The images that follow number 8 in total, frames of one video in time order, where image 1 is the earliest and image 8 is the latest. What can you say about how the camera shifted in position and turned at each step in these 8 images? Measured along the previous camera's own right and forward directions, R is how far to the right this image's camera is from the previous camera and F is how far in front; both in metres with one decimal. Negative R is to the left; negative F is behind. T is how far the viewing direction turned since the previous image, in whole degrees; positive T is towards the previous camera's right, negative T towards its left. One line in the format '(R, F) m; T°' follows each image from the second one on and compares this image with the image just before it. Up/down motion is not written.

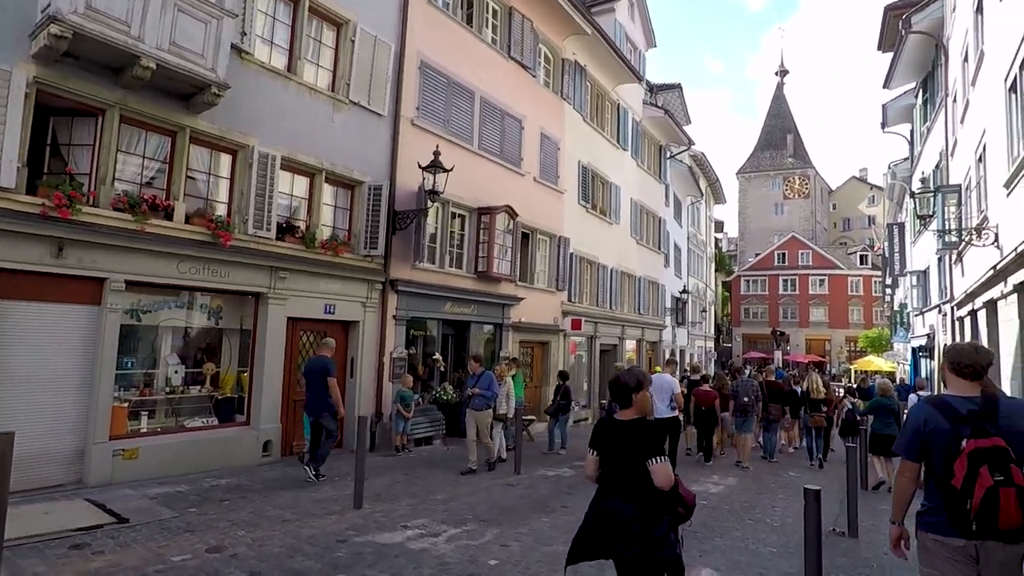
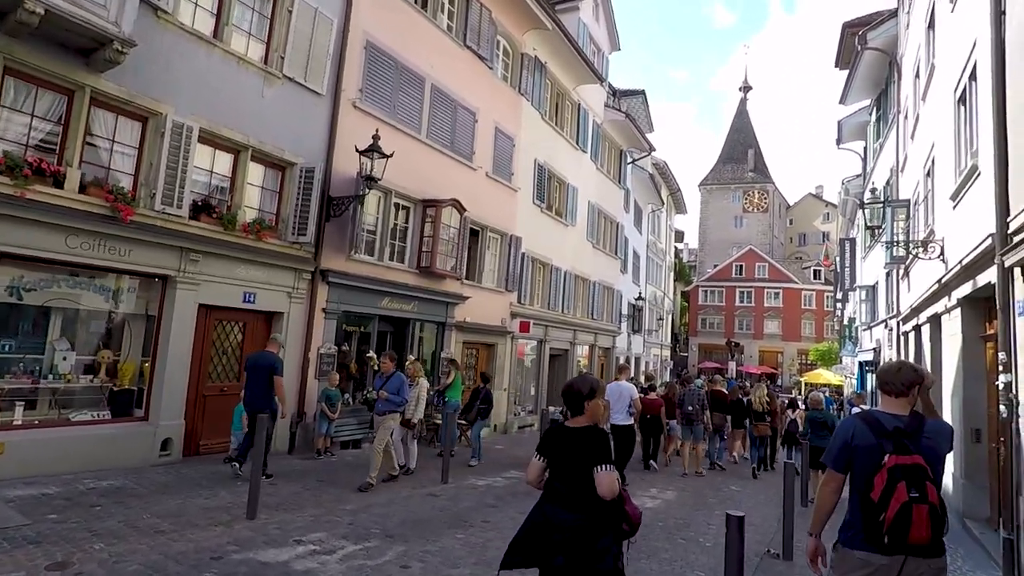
(+0.5, +0.6) m; +3°
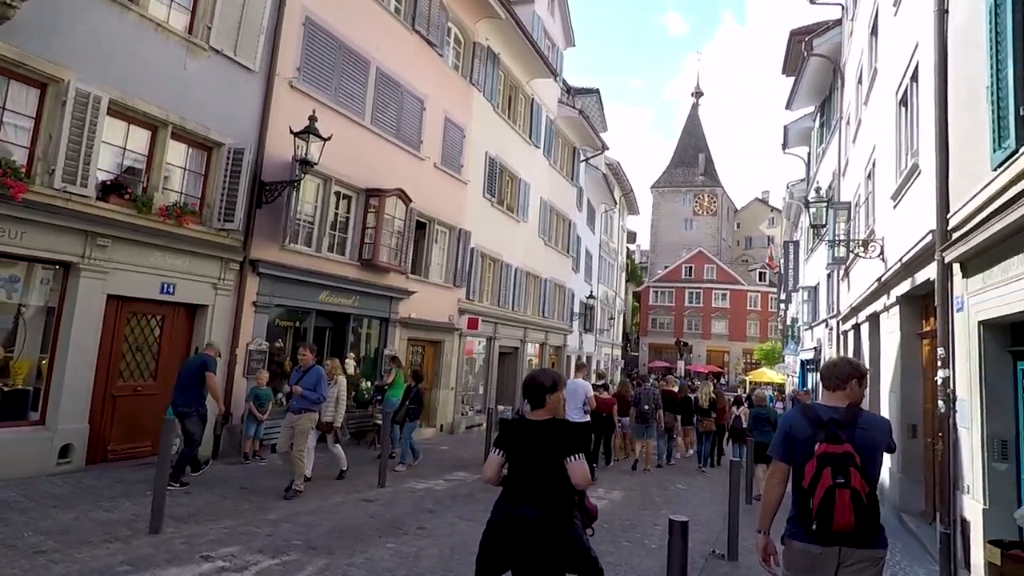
(+0.2, +0.5) m; +4°
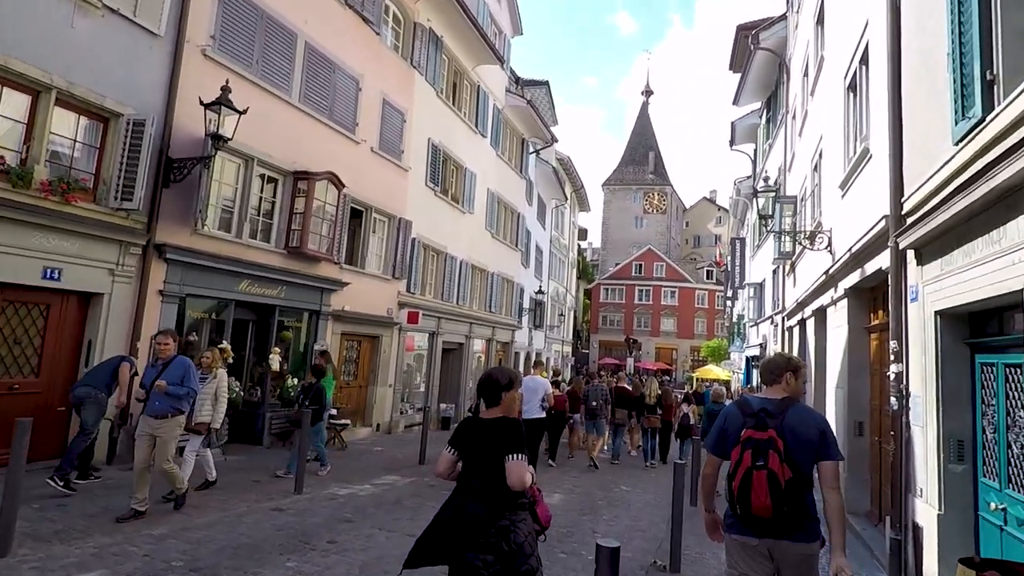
(+0.3, +0.7) m; +5°
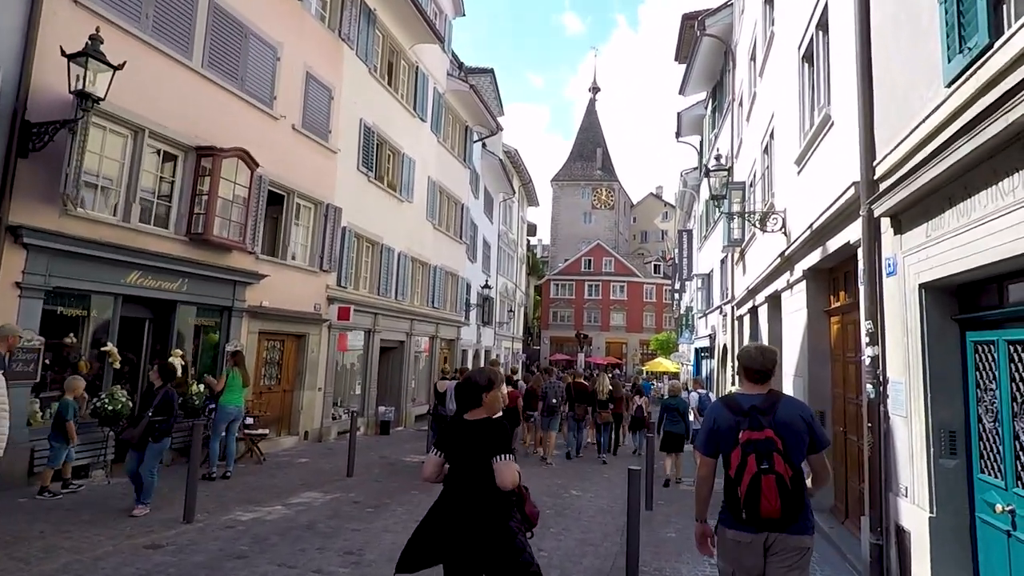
(+0.3, +1.1) m; +5°
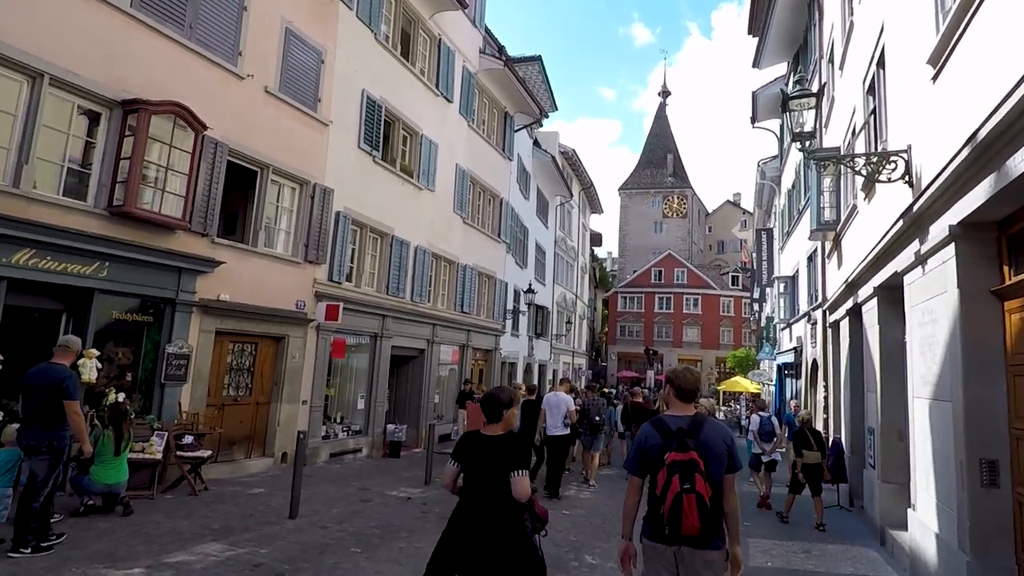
(+1.0, +3.0) m; -7°
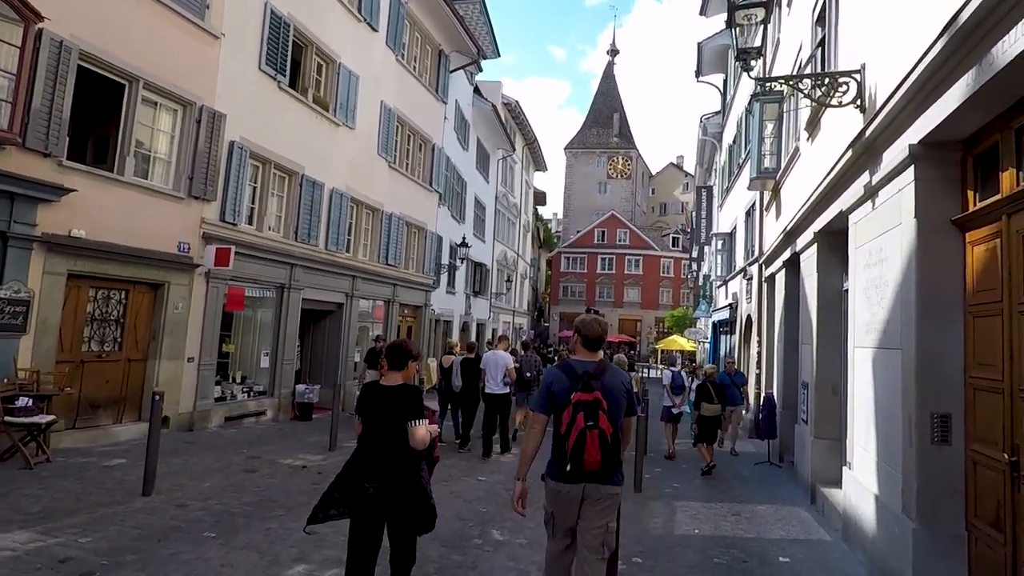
(+0.5, +1.1) m; +5°
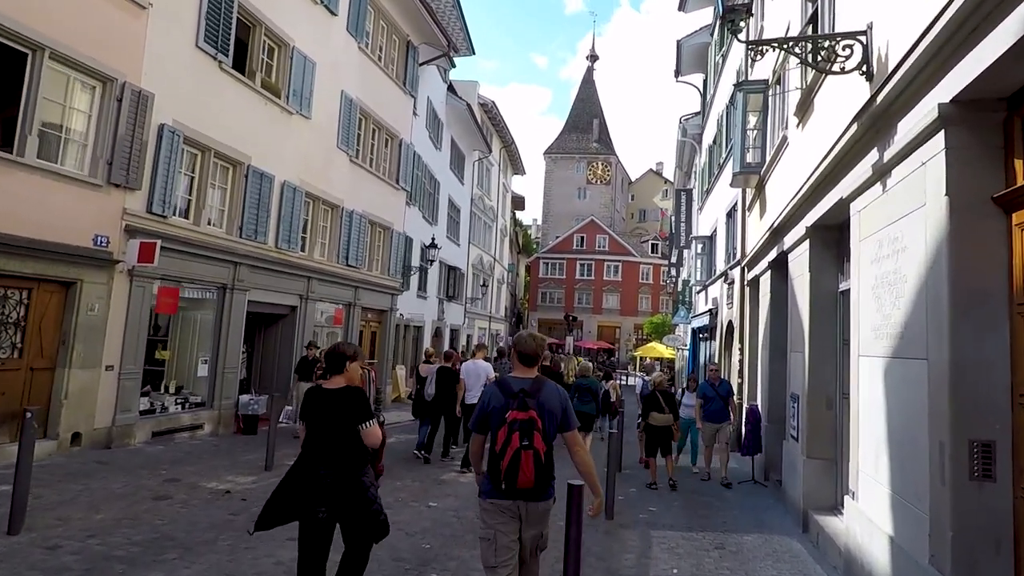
(+0.3, +1.0) m; +2°
